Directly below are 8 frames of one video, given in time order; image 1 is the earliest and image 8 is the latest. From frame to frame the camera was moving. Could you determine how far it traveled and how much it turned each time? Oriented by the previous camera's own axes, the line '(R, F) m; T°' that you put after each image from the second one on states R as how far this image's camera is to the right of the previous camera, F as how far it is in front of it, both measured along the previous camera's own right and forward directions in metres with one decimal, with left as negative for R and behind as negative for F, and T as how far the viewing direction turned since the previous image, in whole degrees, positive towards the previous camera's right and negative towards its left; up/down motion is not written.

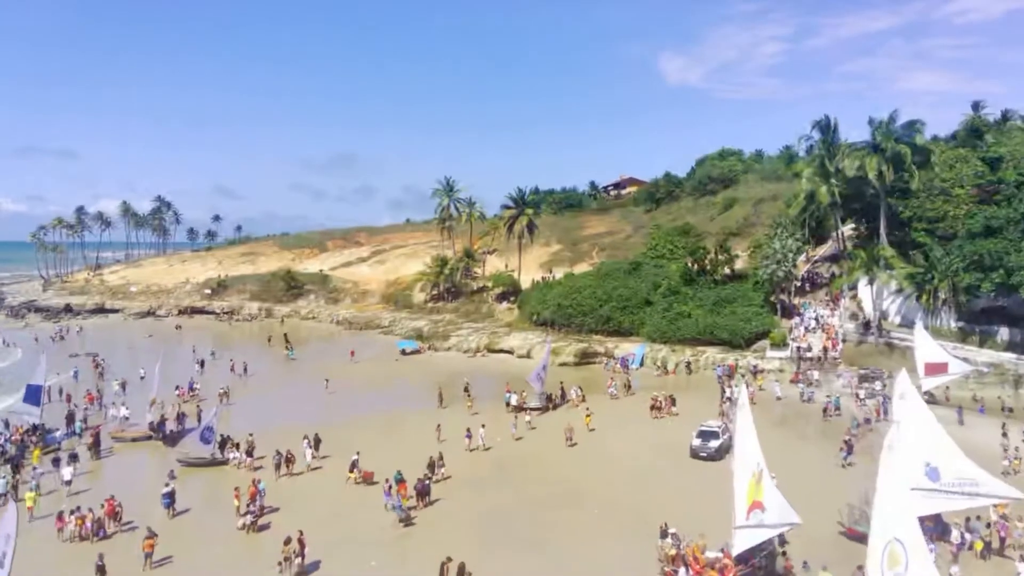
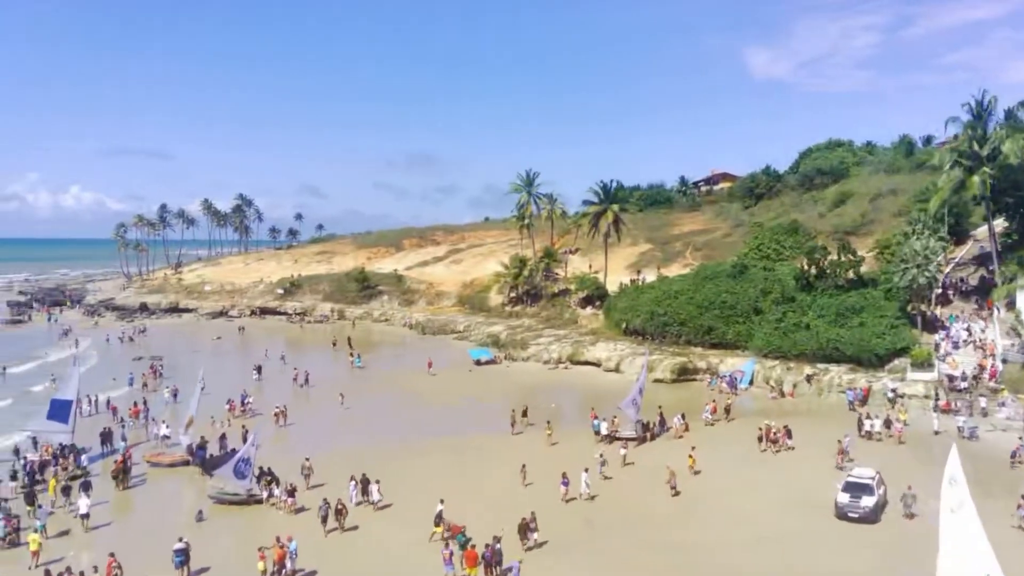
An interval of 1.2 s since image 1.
(-0.5, +6.0) m; -6°
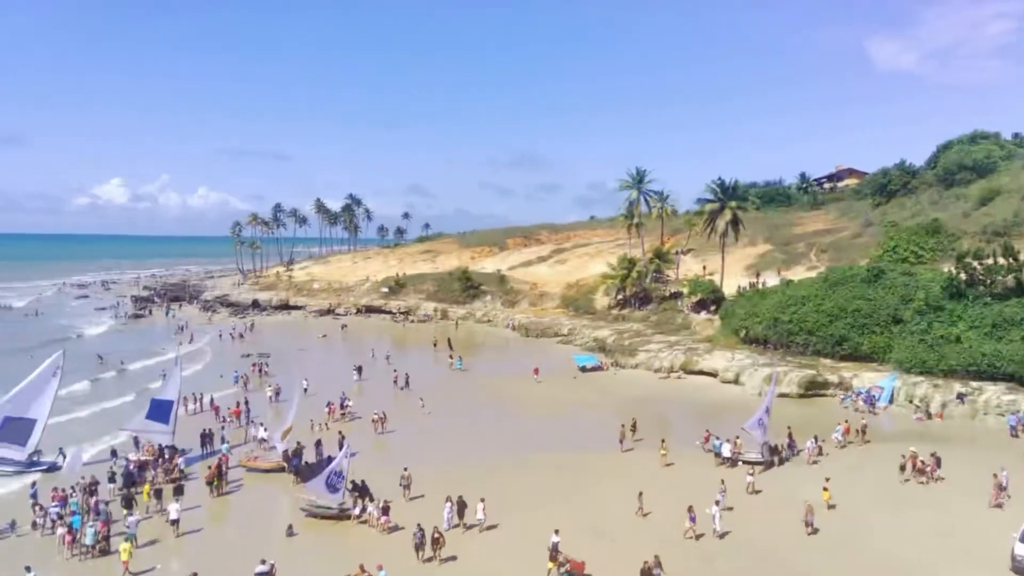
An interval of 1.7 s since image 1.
(-0.3, +2.6) m; -8°
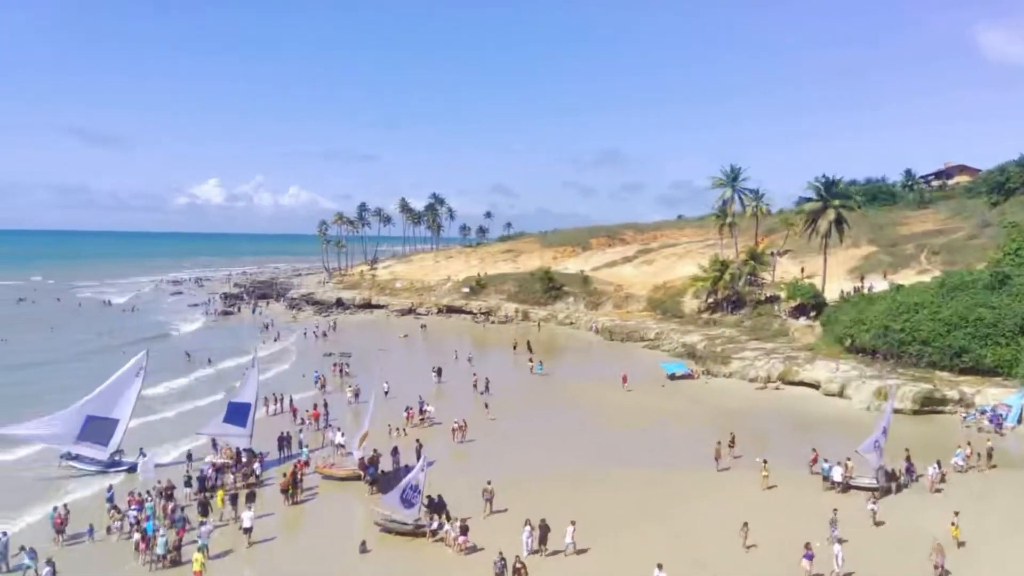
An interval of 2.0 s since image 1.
(-0.3, +1.9) m; -6°
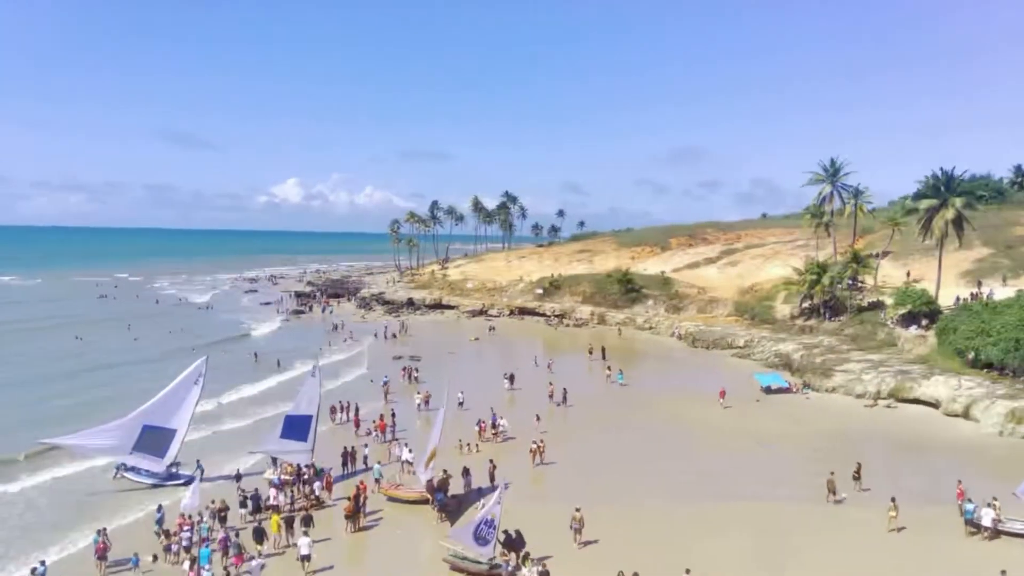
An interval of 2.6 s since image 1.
(-0.6, +3.1) m; -5°
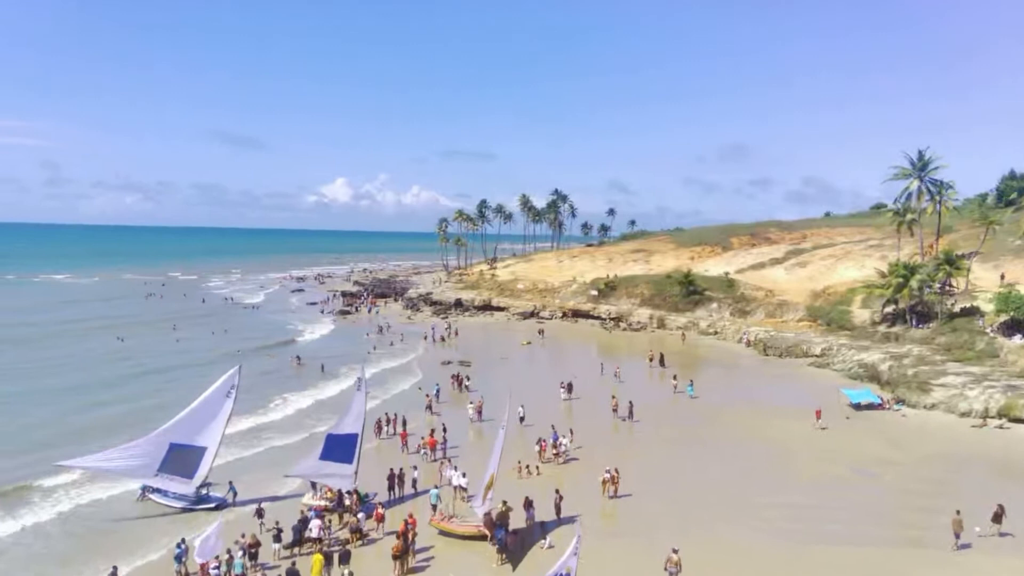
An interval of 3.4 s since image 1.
(-0.8, +3.4) m; -3°
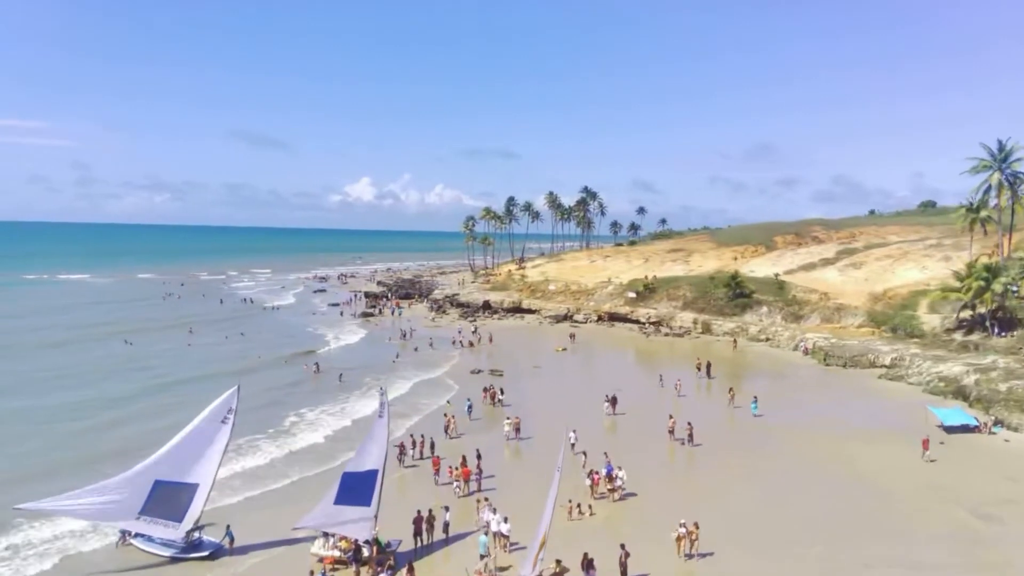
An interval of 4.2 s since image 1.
(-0.8, +4.4) m; -2°
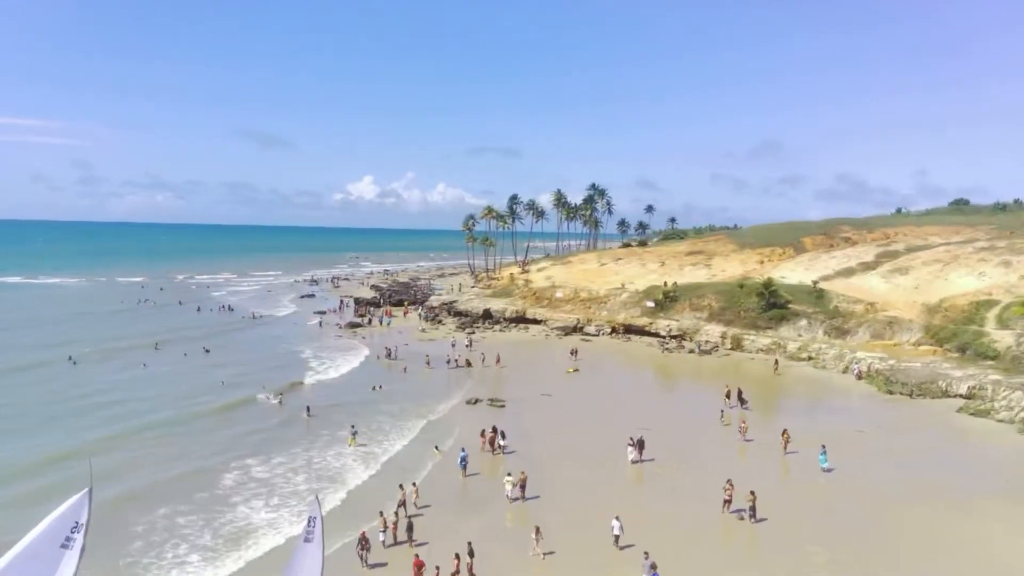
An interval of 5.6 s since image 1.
(-0.1, +7.5) m; 0°
